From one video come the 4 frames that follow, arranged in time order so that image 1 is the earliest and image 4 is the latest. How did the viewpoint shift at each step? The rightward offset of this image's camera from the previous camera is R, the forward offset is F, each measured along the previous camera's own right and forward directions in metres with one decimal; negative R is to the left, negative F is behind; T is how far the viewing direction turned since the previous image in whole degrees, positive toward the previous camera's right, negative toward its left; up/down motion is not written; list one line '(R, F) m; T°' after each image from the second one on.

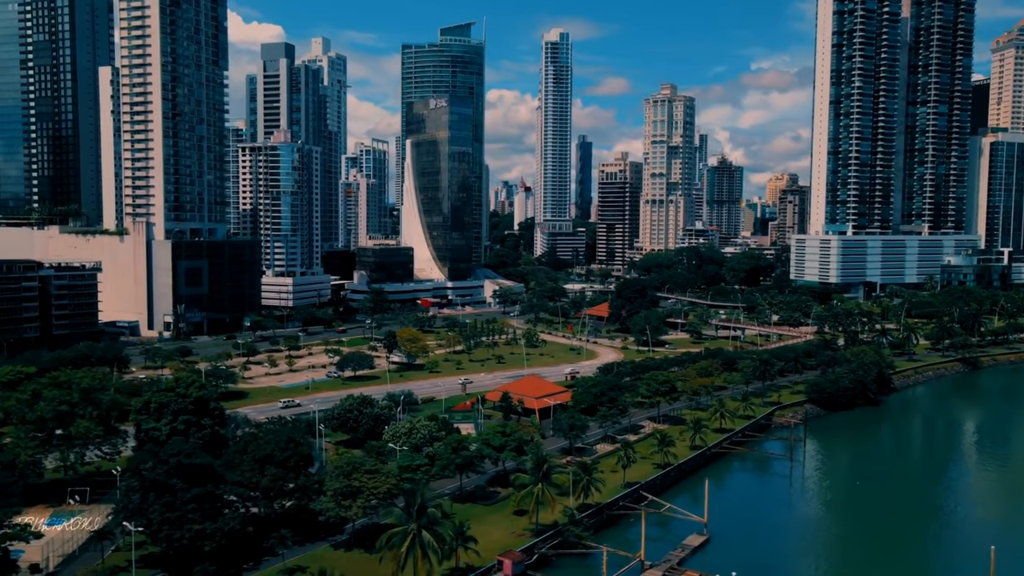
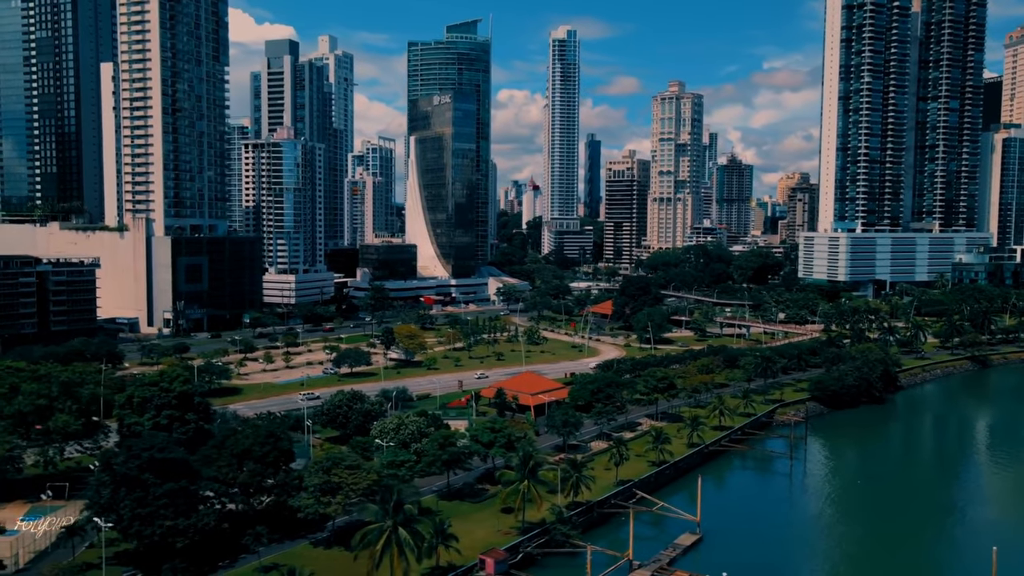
(+1.6, +1.5) m; -1°
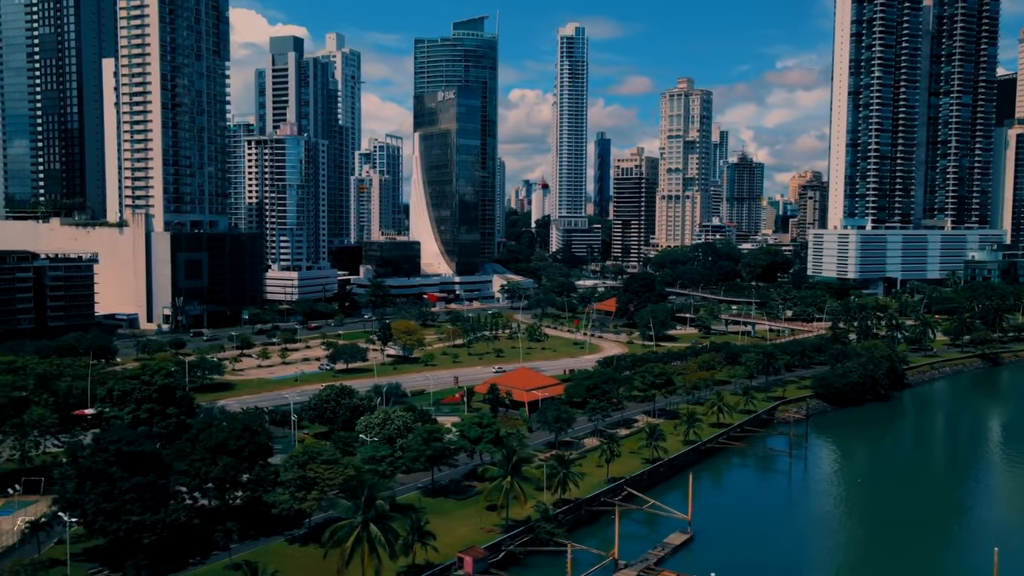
(+1.8, +1.7) m; -1°
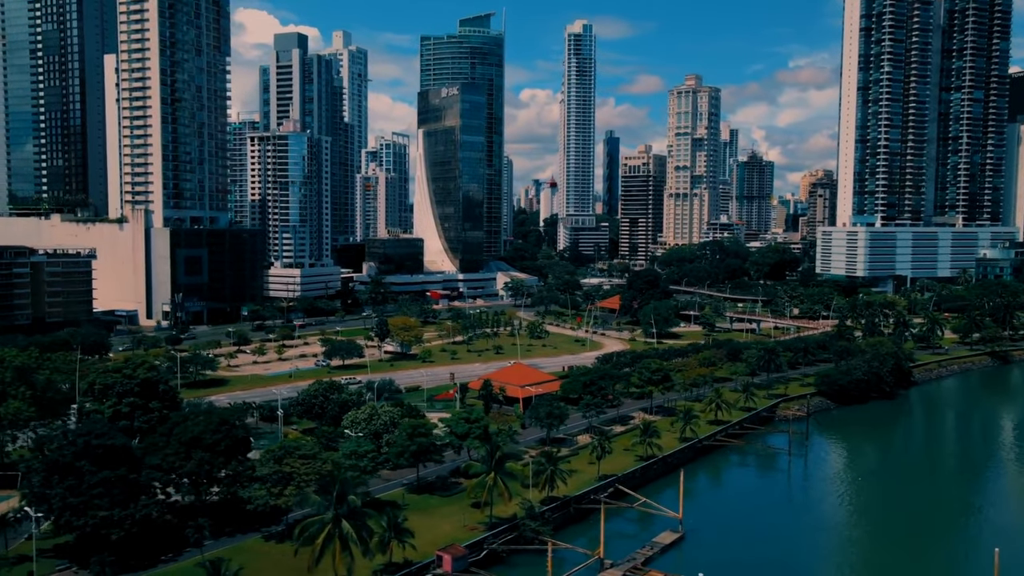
(+1.6, +1.5) m; -1°
